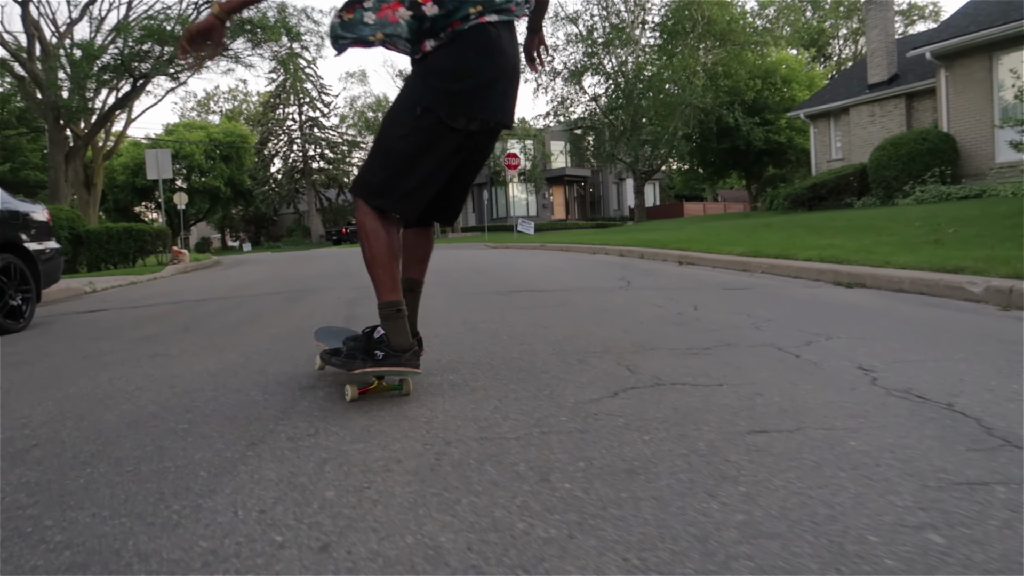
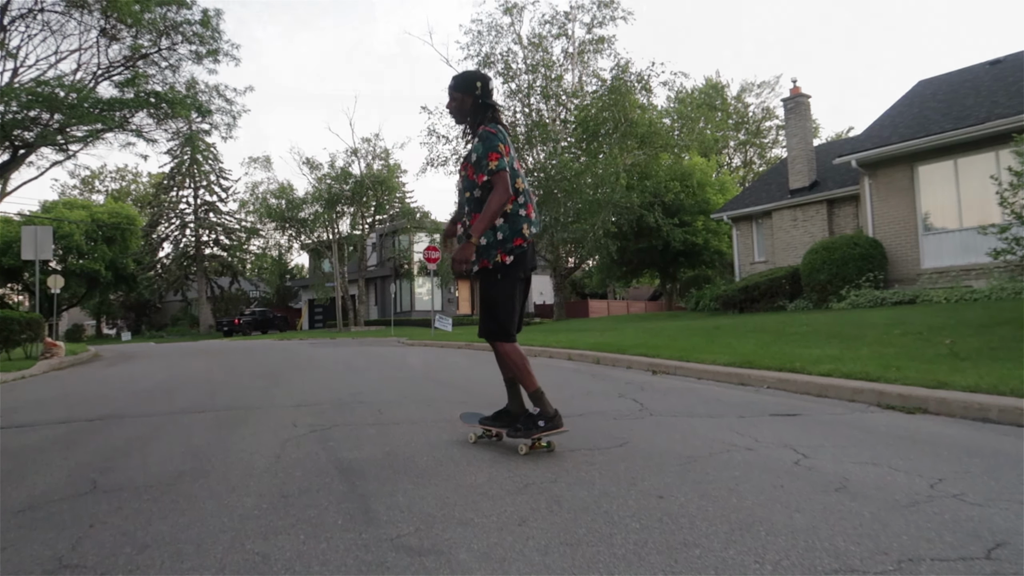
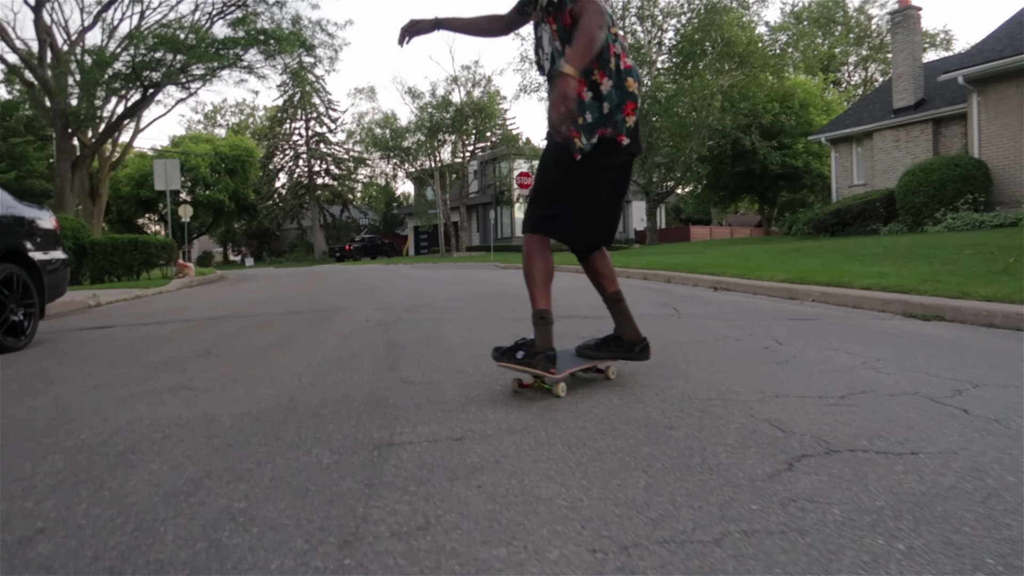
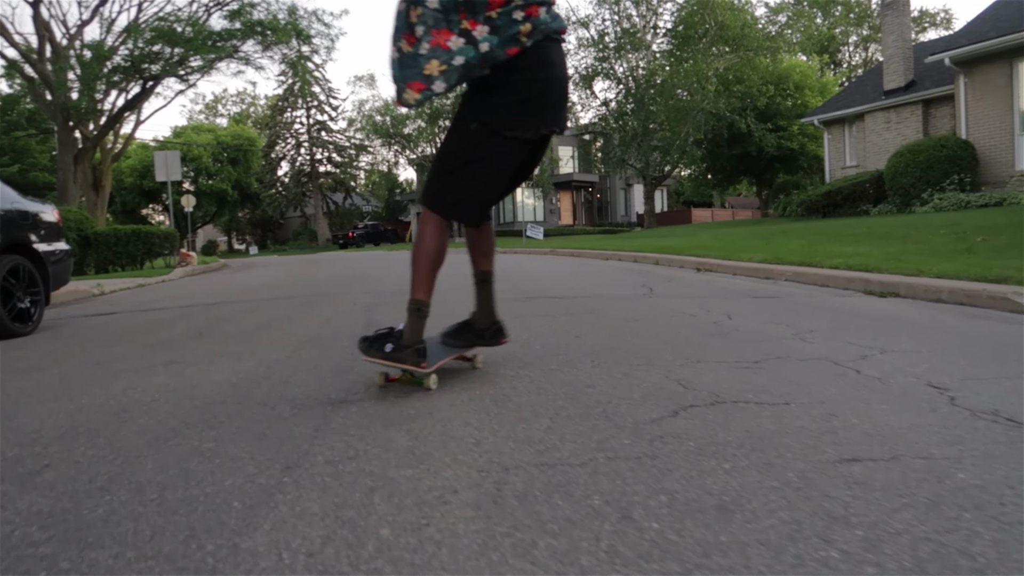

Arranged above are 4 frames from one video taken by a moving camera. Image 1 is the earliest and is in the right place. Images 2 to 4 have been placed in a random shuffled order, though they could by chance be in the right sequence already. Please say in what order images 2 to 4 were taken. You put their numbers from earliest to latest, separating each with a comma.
4, 3, 2
